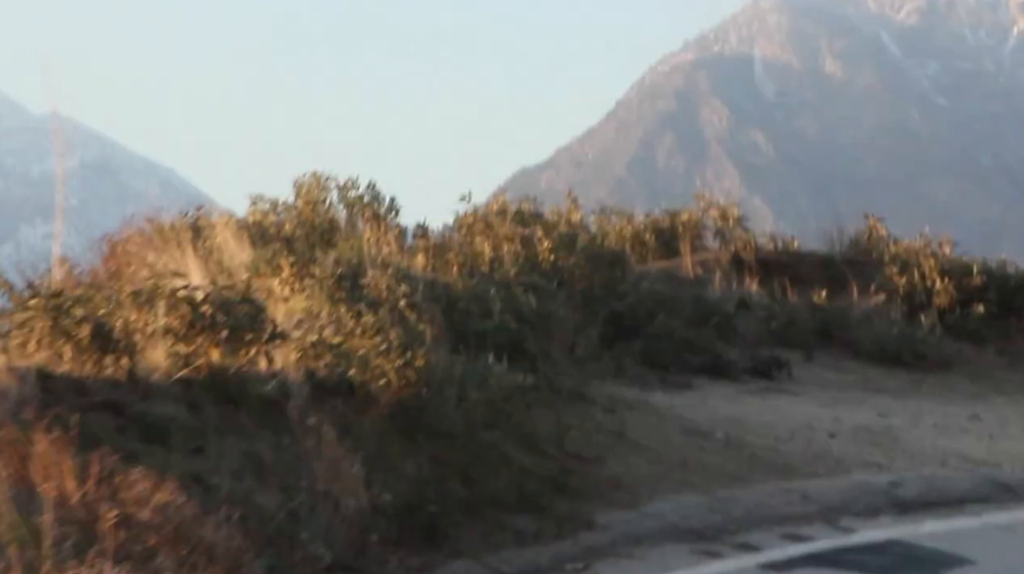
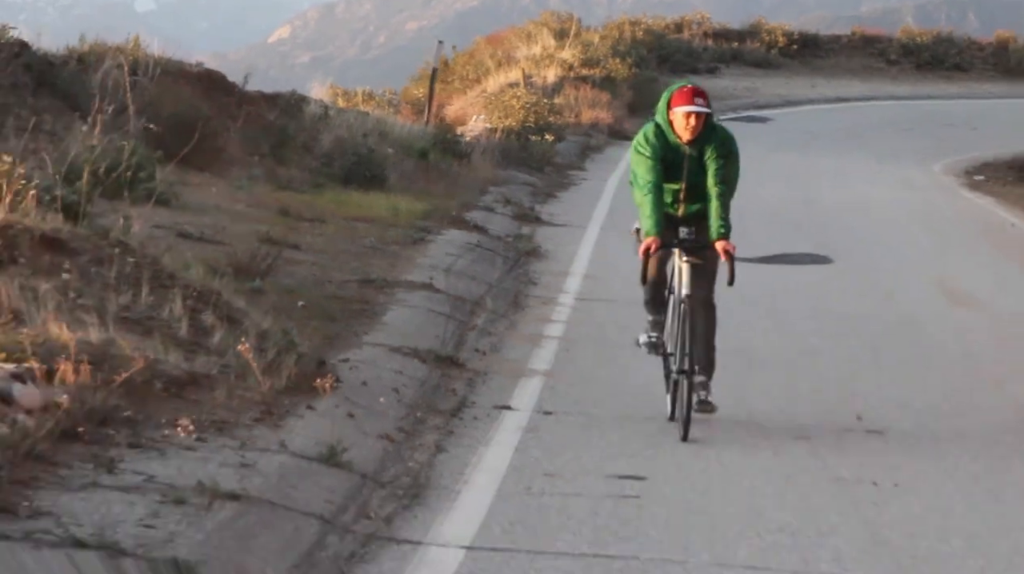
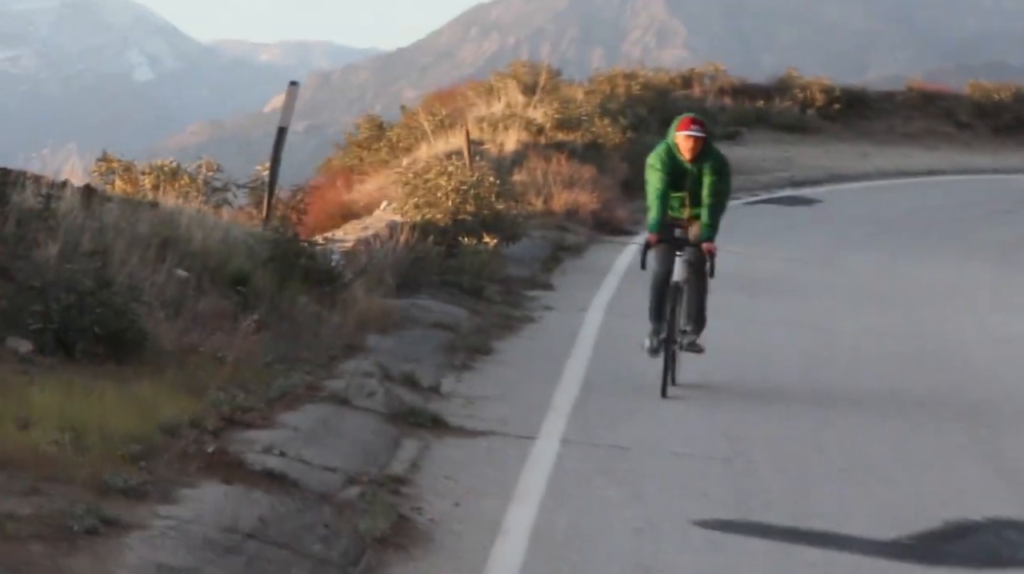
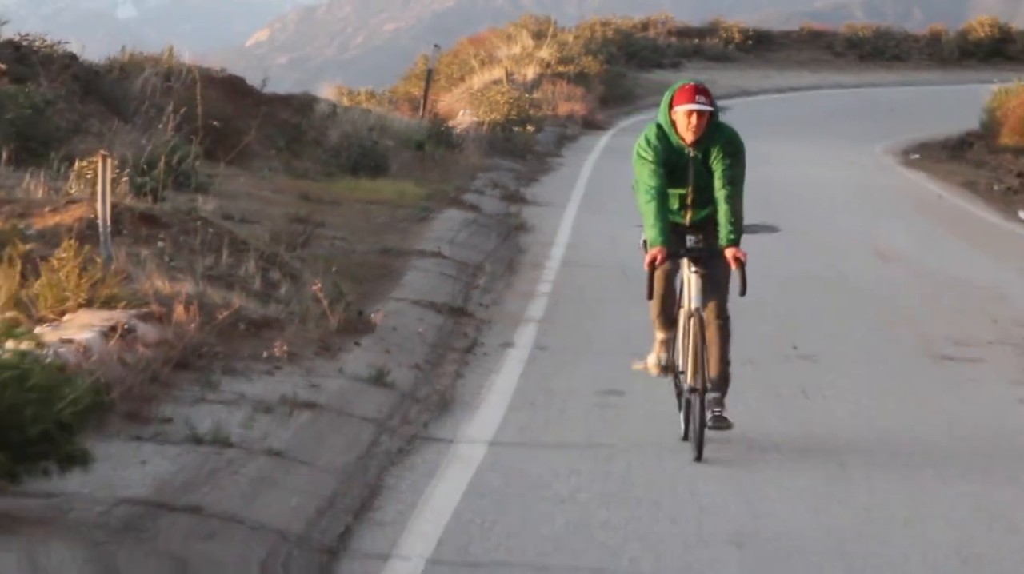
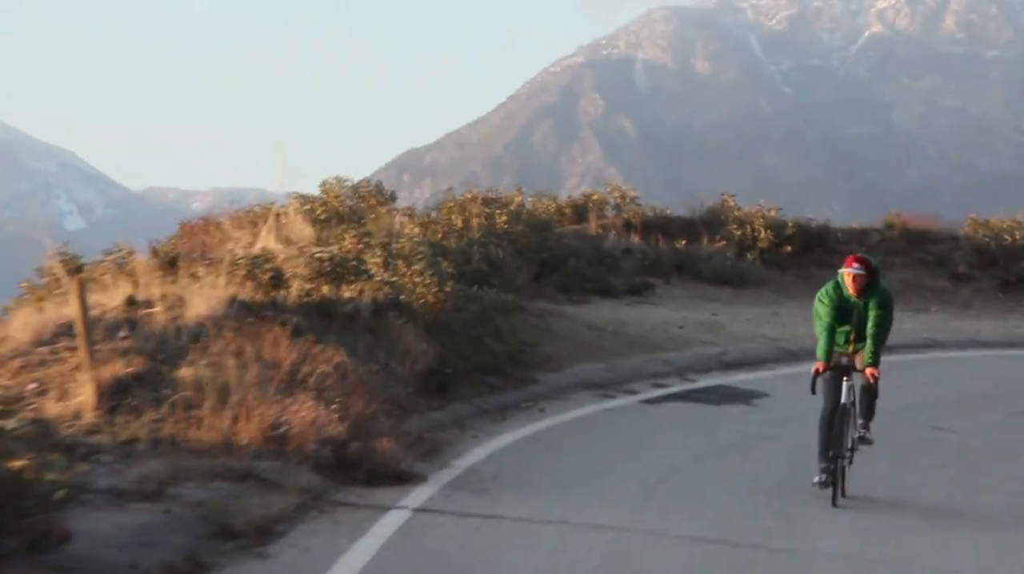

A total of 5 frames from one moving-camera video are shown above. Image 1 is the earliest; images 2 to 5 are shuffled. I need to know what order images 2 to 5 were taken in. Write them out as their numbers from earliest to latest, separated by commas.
5, 3, 2, 4
